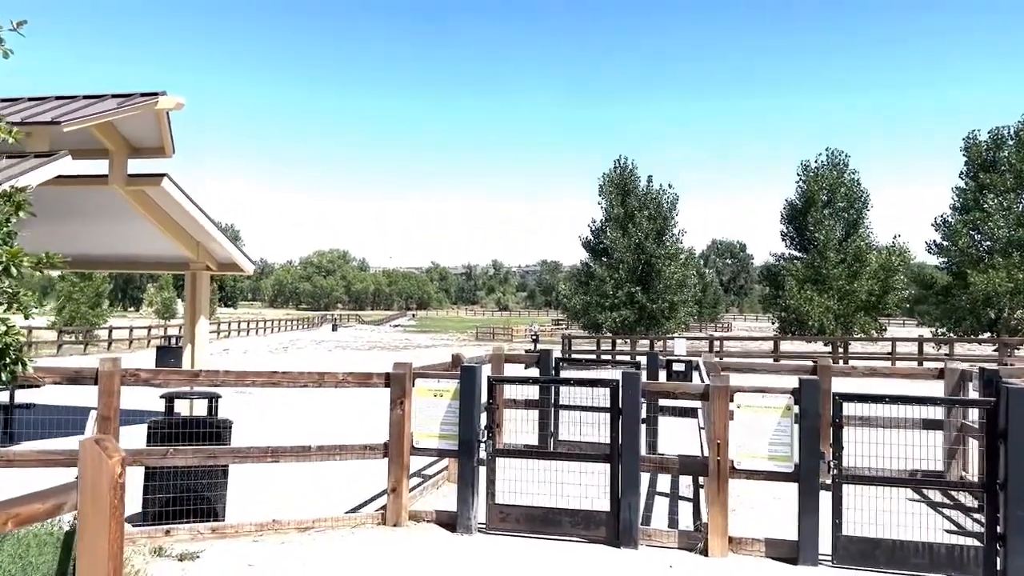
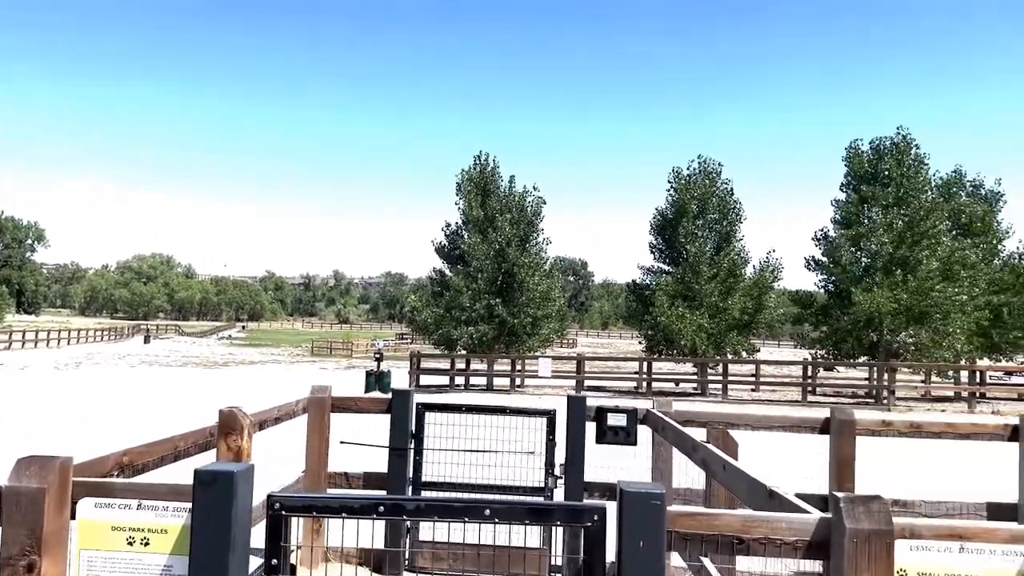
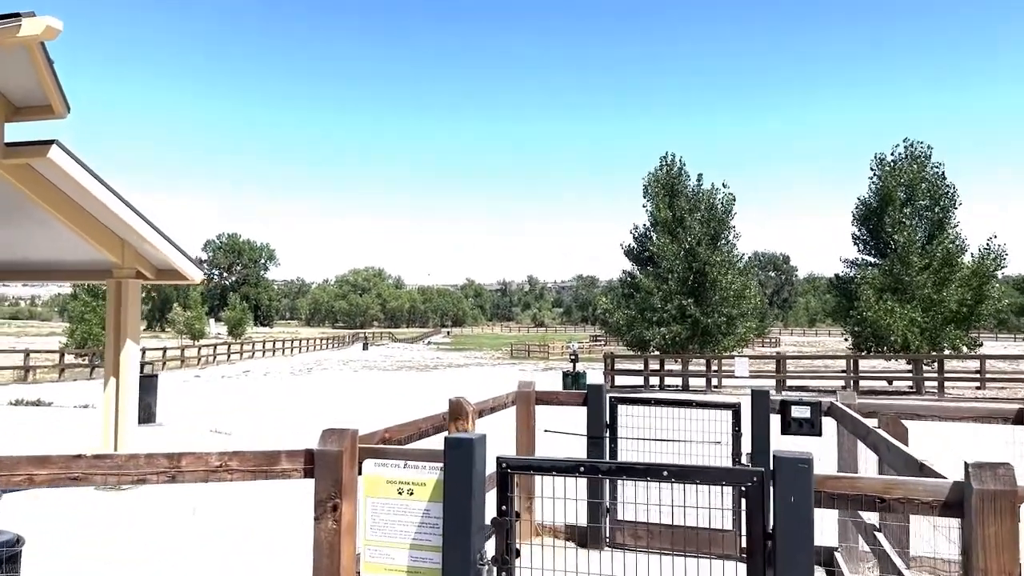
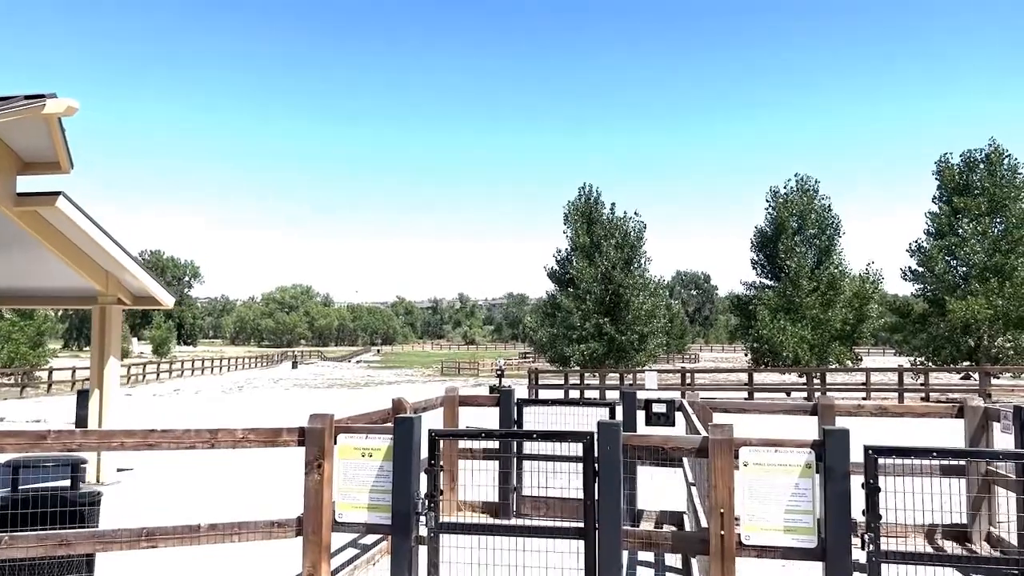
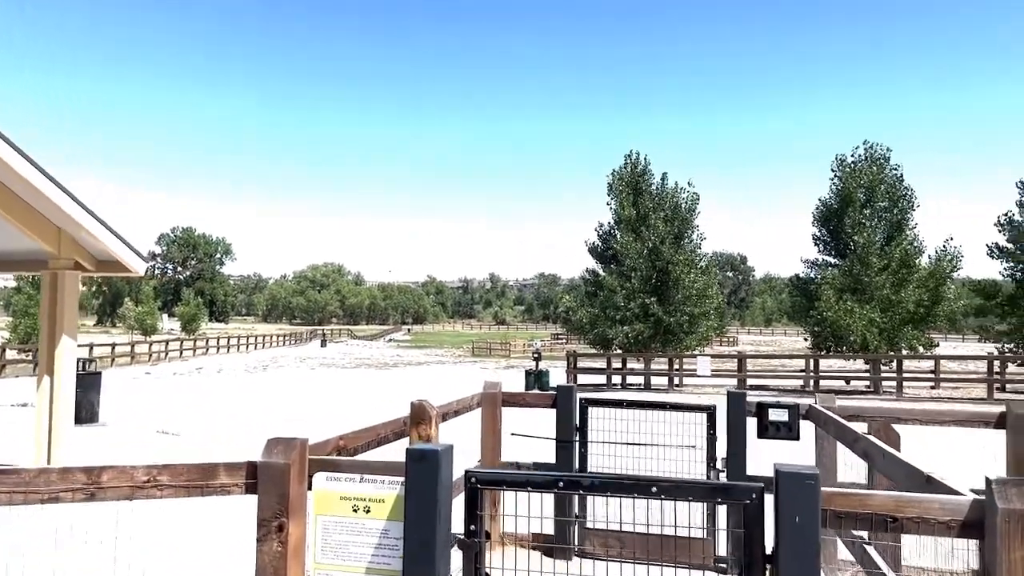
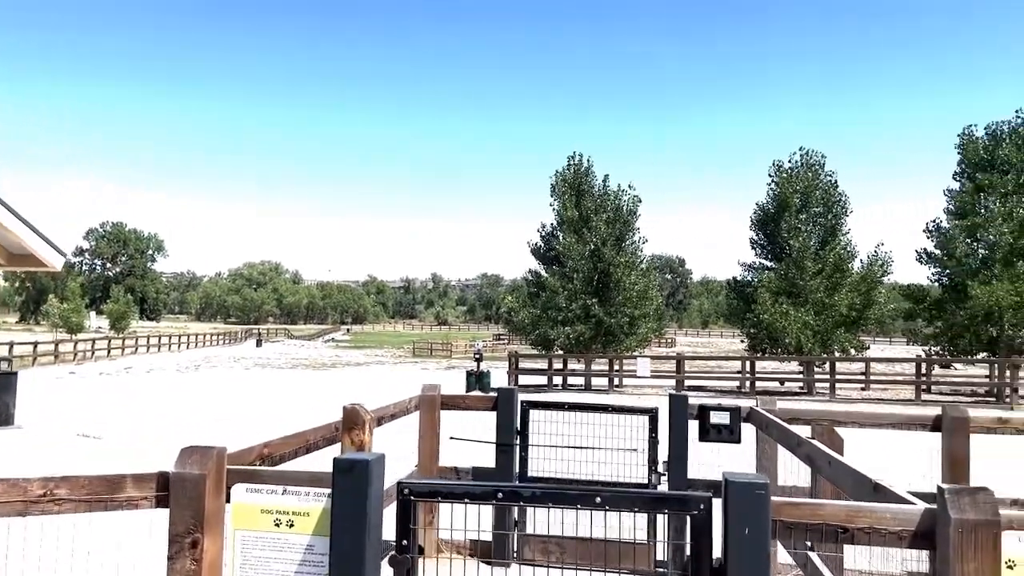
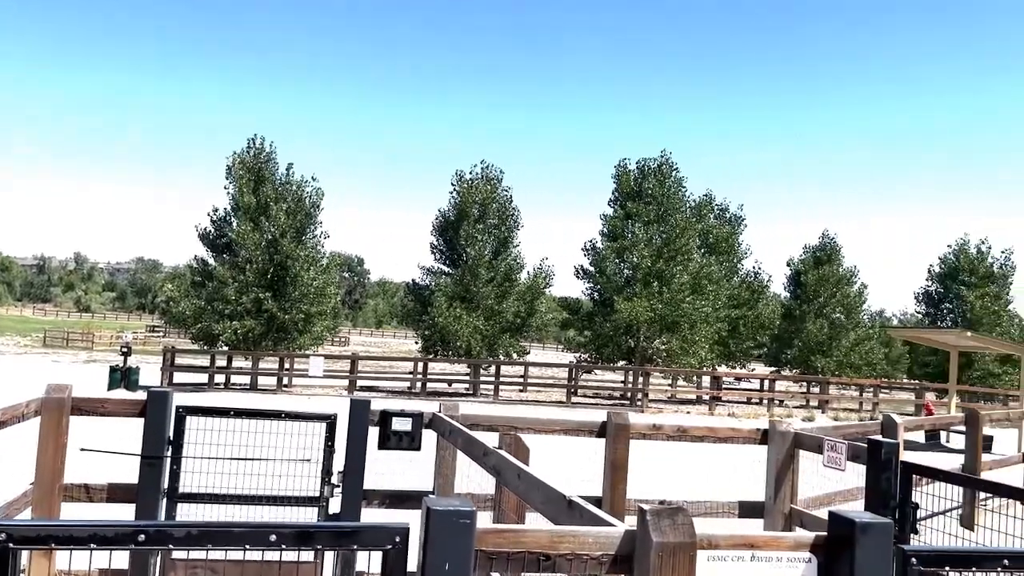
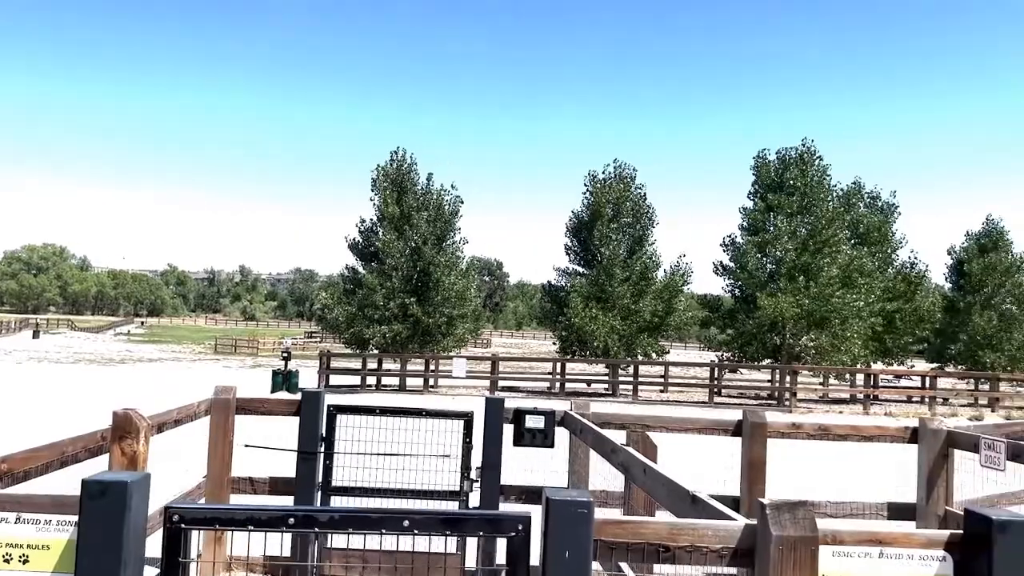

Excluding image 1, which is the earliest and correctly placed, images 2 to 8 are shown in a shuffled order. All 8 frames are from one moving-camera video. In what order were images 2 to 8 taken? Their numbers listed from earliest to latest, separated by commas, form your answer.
4, 3, 5, 6, 2, 8, 7
